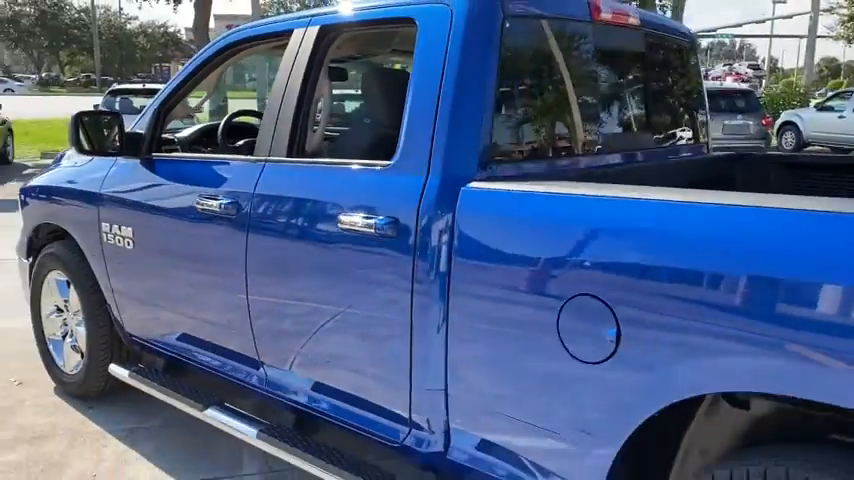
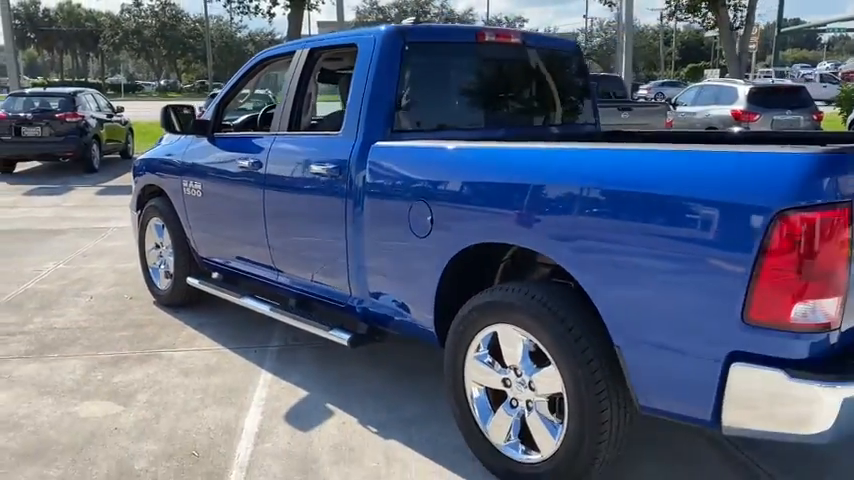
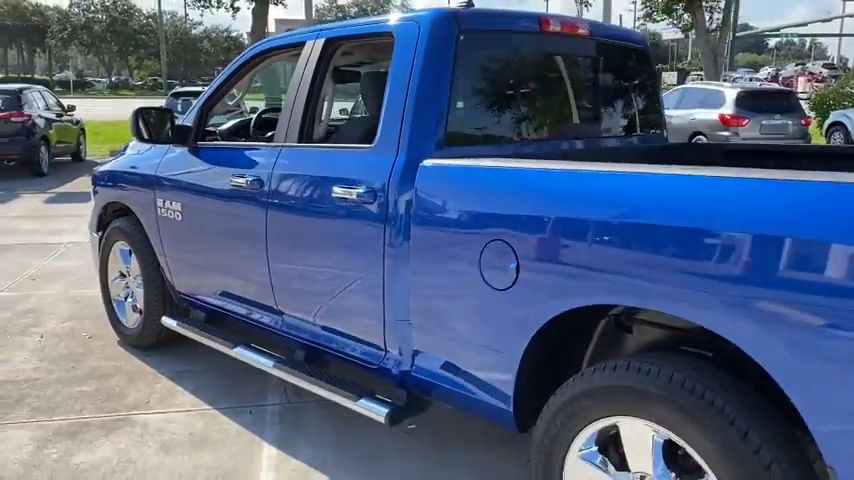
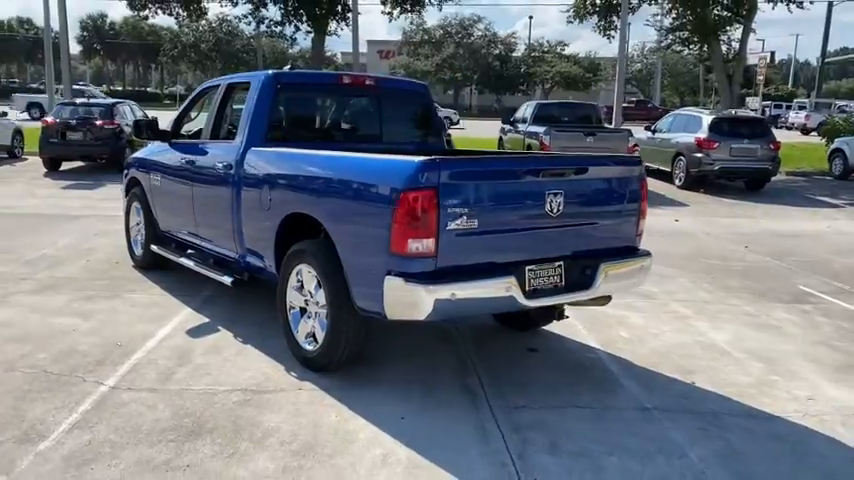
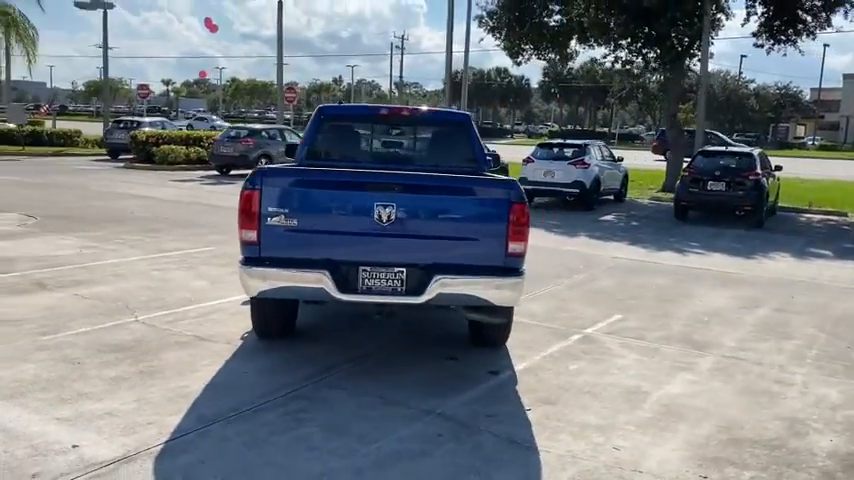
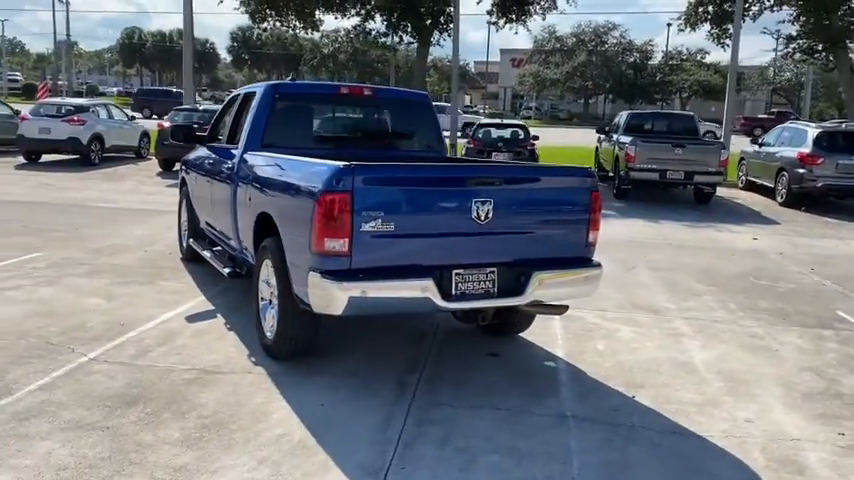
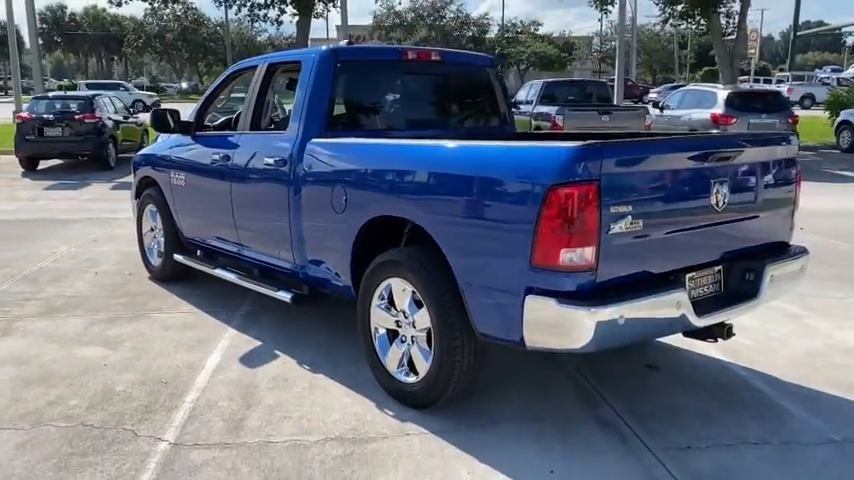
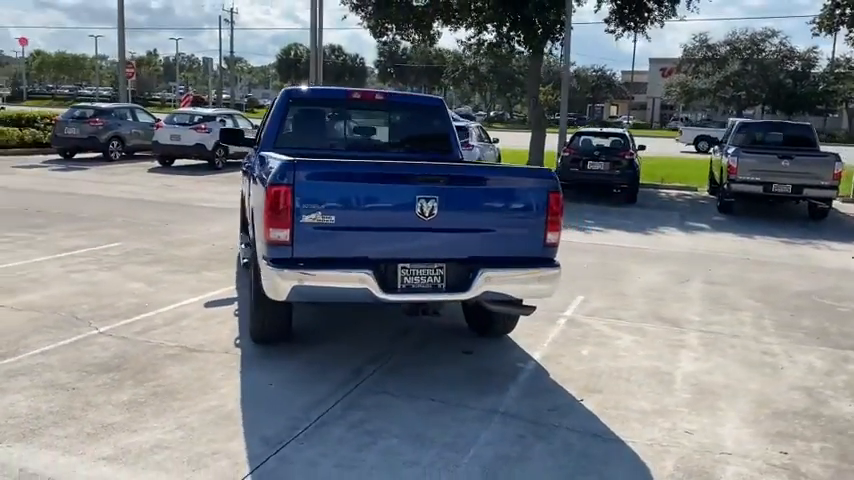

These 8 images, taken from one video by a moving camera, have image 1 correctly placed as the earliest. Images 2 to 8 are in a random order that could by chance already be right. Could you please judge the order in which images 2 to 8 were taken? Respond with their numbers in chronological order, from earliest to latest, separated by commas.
3, 2, 7, 4, 6, 8, 5
